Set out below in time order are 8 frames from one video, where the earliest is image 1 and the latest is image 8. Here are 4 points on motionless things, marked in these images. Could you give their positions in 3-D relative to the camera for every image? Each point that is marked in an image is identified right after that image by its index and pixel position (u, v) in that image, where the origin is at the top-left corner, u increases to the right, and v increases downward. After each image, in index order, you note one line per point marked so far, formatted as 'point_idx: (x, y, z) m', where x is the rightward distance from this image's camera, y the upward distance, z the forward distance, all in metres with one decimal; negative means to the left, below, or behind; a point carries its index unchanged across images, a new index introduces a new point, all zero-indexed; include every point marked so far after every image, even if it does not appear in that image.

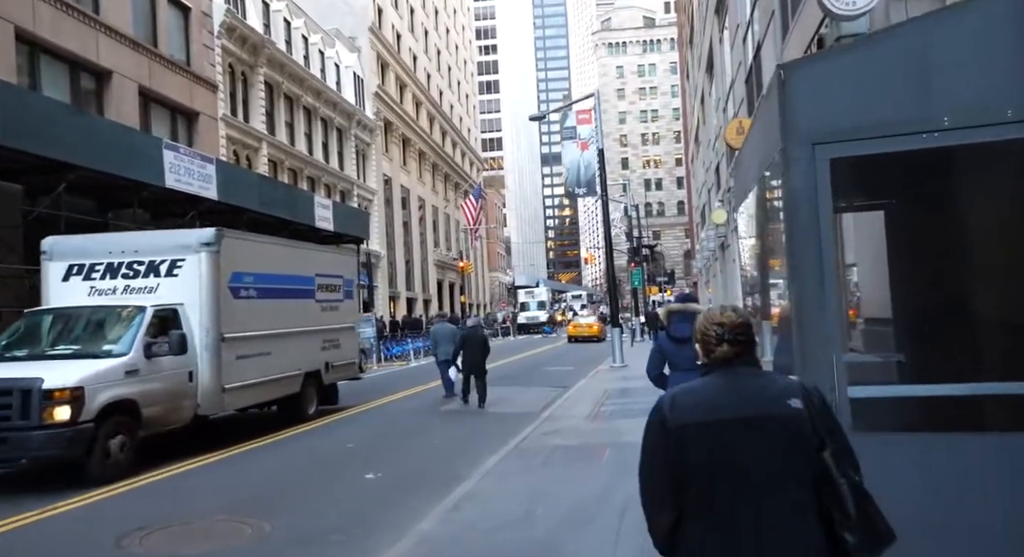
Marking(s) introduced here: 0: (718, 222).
0: (+5.7, +1.6, +20.0) m
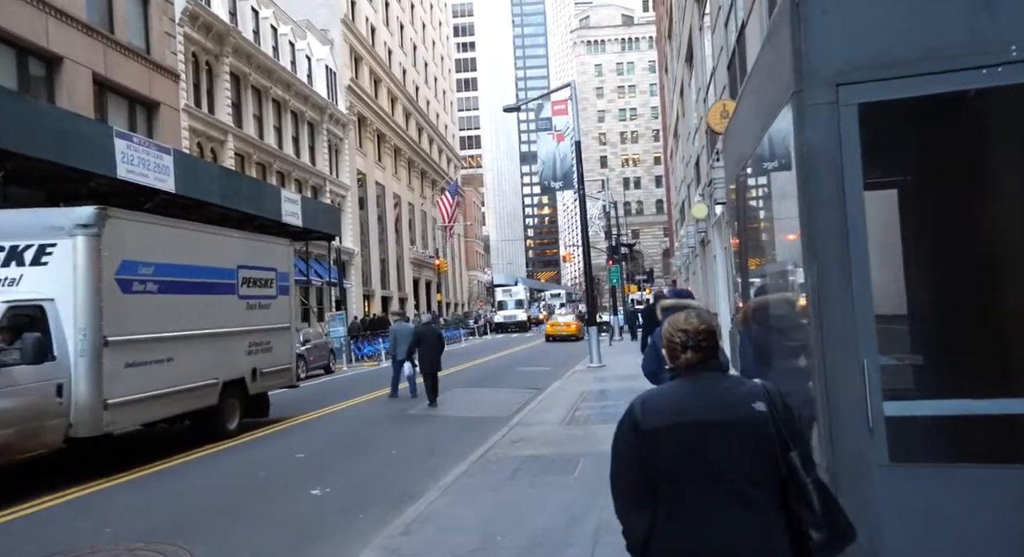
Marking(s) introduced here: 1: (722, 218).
0: (+4.9, +1.7, +19.3) m
1: (+5.1, +1.5, +17.6) m
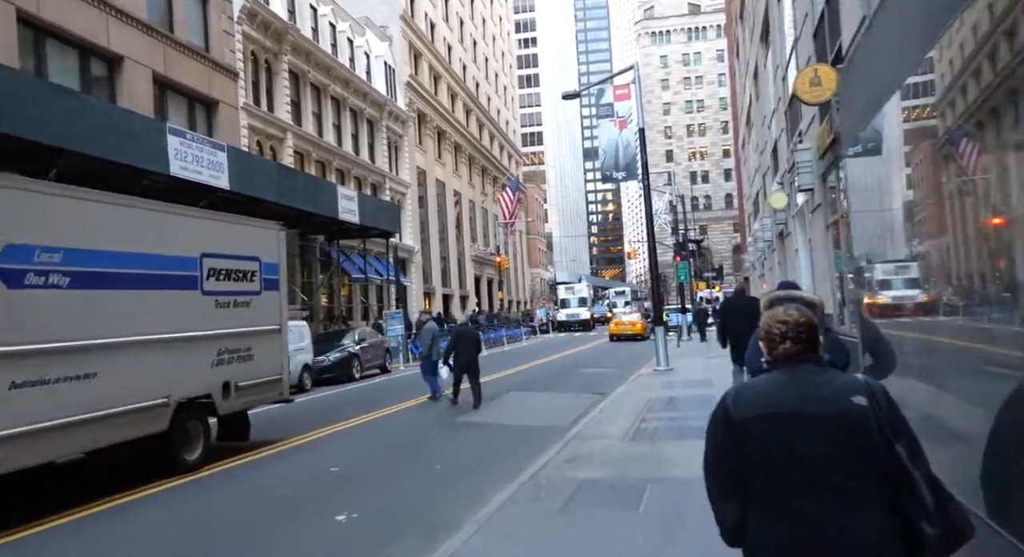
0: (+6.4, +1.8, +17.7) m
1: (+6.4, +1.6, +15.9) m
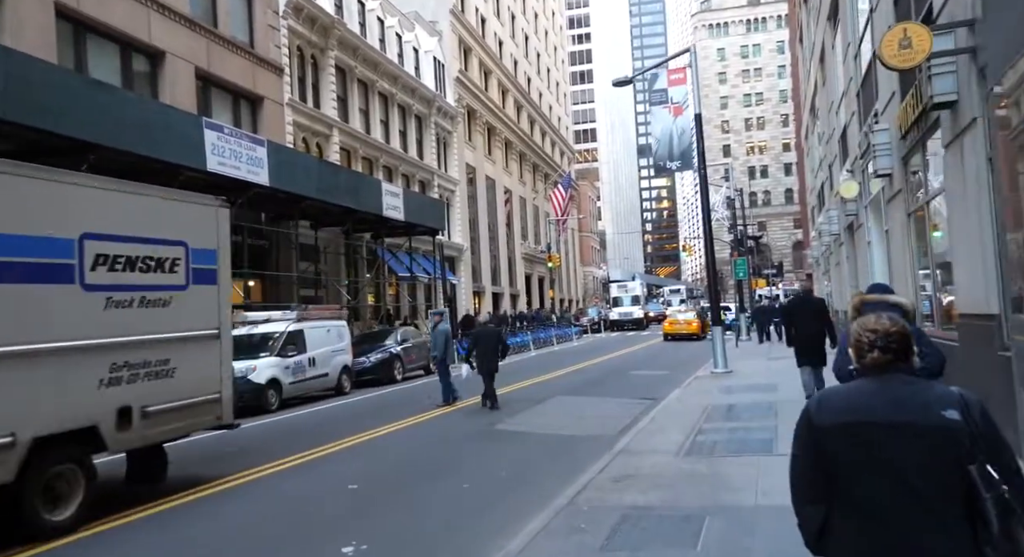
0: (+7.4, +1.9, +16.2) m
1: (+7.3, +1.7, +14.4) m
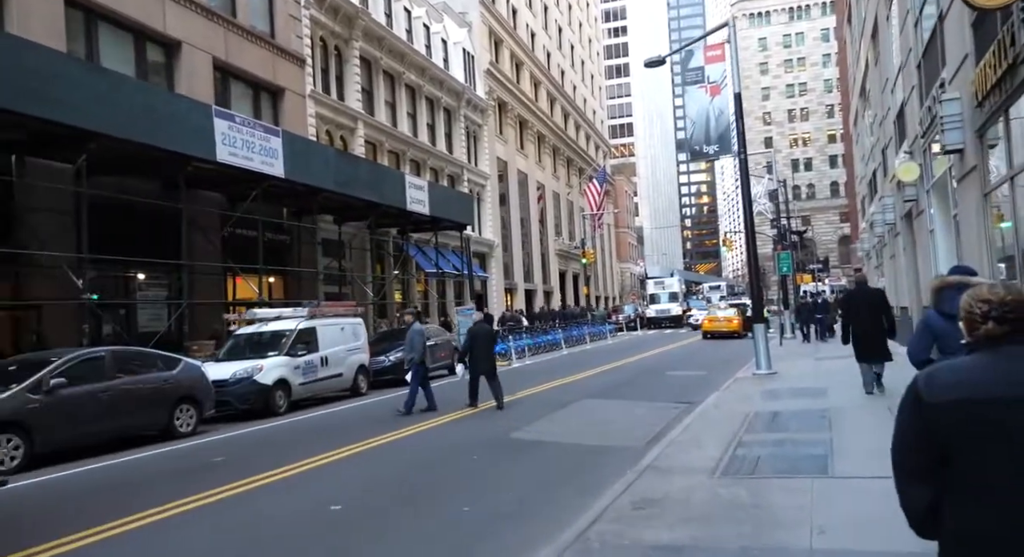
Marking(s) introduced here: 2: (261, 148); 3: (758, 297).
0: (+7.8, +2.0, +14.6) m
1: (+7.6, +1.8, +12.8) m
2: (-6.6, +3.5, +19.5) m
3: (+6.0, -0.5, +18.0) m
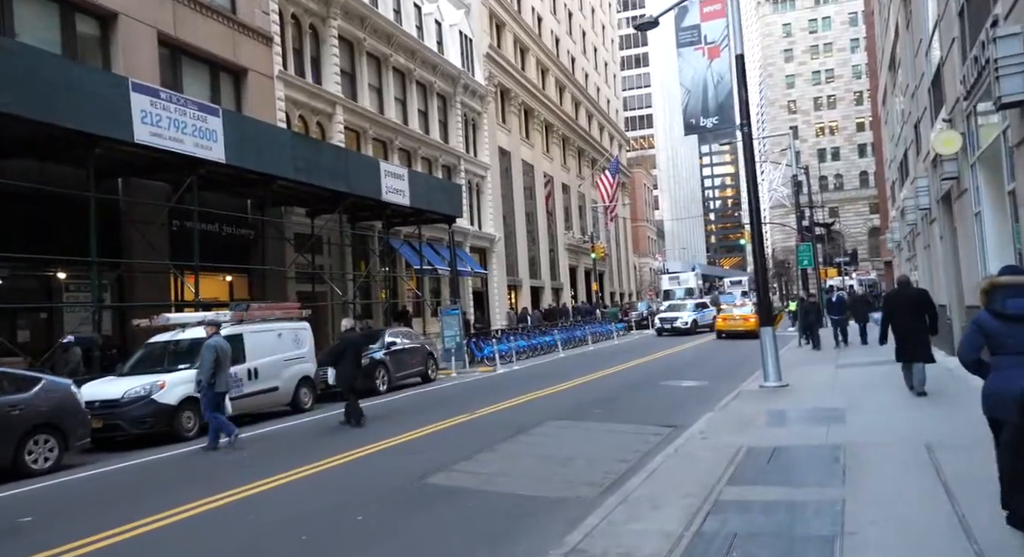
0: (+7.0, +2.1, +11.8) m
1: (+6.7, +1.9, +10.1) m
2: (-7.3, +3.5, +17.2) m
3: (+5.3, -0.4, +15.3) m
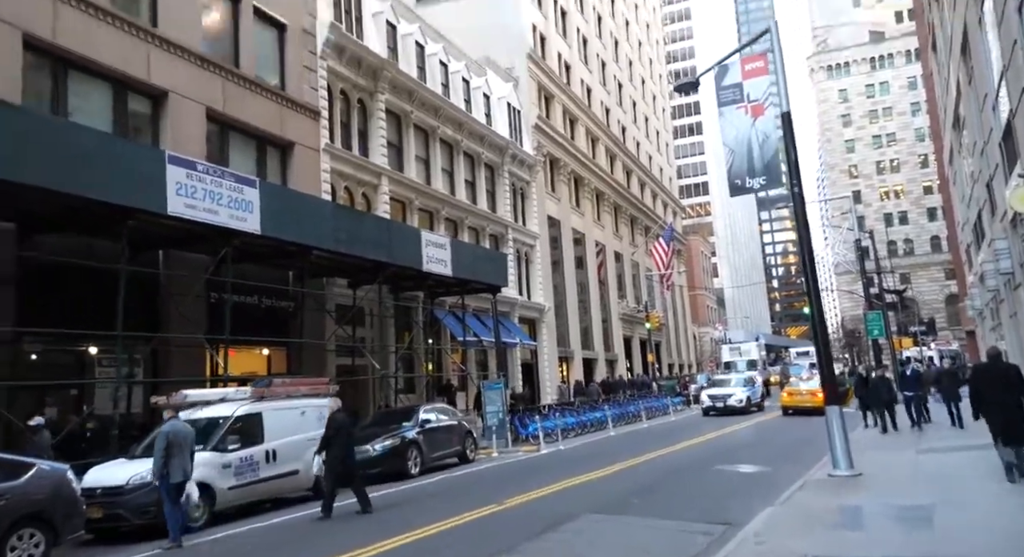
0: (+7.4, +1.0, +10.4) m
1: (+6.9, +1.0, +8.7) m
2: (-6.4, +1.8, +17.0) m
3: (+6.0, -1.7, +13.8) m
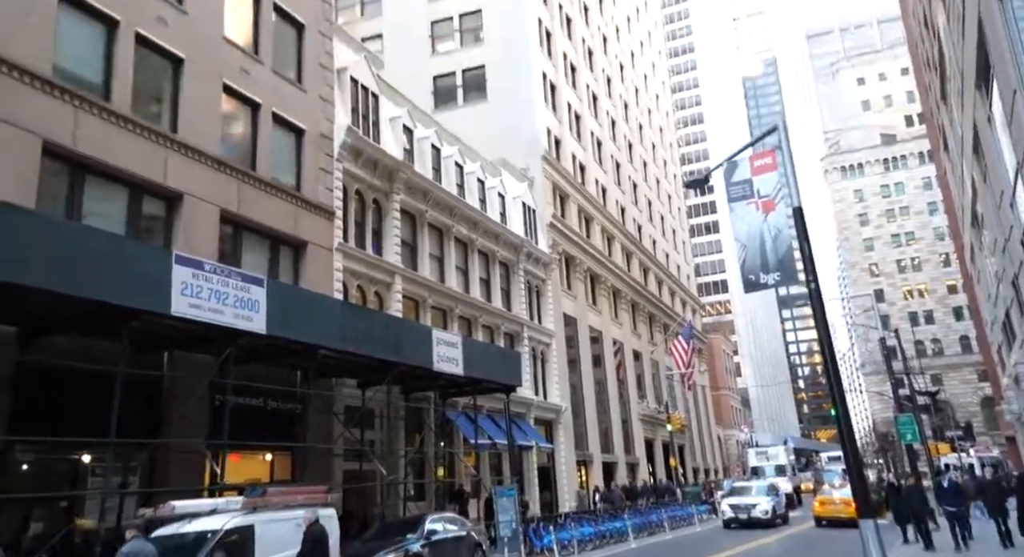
0: (+7.4, -0.3, +9.7) m
1: (+6.9, -0.1, +8.0) m
2: (-6.2, -0.5, +16.7) m
3: (+6.1, -3.5, +12.8) m
